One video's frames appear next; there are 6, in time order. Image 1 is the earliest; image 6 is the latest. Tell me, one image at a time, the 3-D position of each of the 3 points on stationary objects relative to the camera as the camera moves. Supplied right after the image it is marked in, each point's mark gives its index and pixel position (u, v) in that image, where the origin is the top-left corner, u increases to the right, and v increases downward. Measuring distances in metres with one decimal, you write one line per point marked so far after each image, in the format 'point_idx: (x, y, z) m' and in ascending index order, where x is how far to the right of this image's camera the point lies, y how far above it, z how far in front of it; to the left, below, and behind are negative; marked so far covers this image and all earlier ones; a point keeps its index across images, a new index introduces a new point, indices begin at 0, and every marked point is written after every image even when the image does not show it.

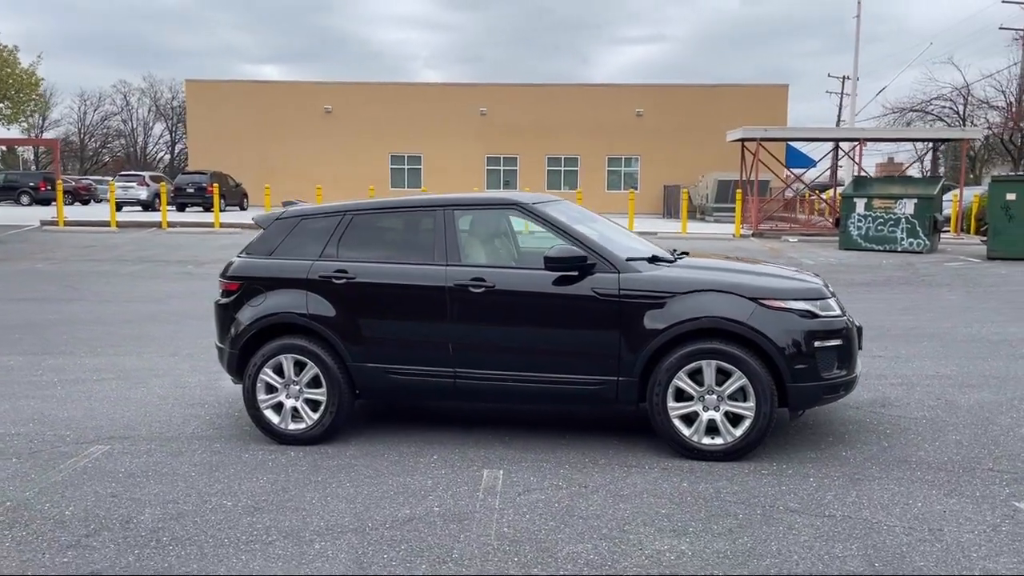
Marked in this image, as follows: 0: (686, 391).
0: (+1.1, -0.6, +5.4) m
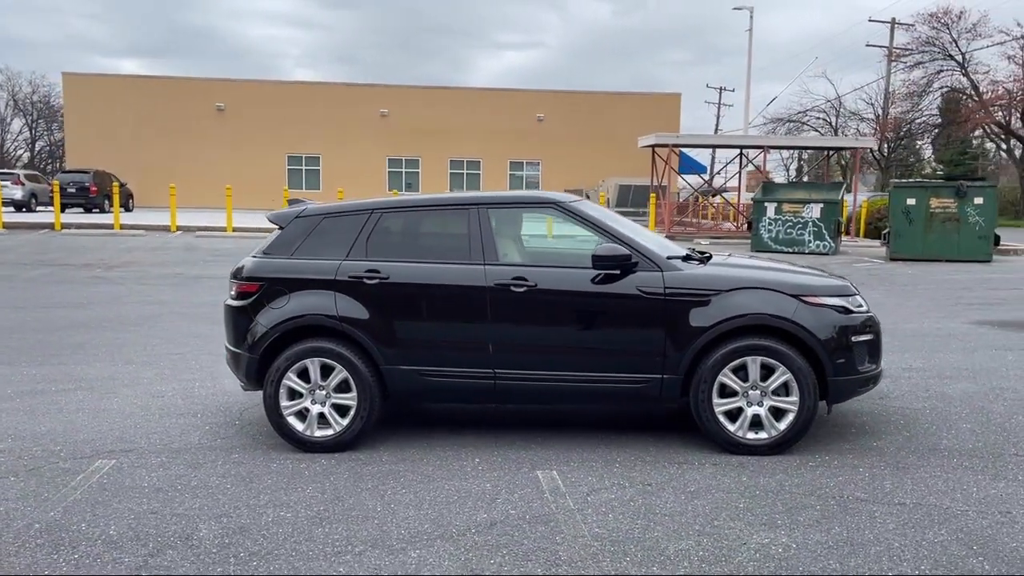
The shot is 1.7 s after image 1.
0: (+1.4, -0.6, +5.5) m
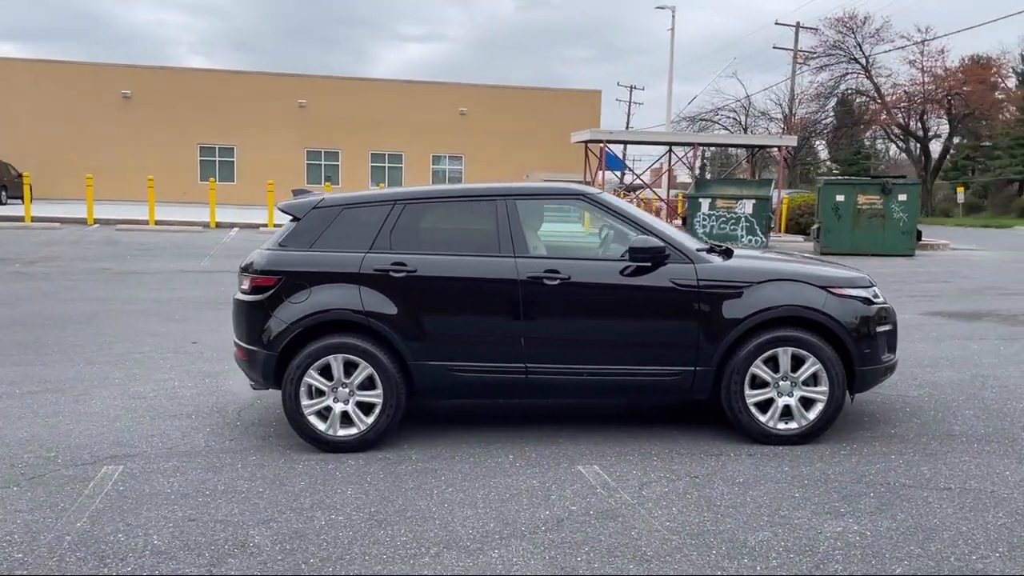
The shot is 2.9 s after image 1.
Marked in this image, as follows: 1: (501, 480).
0: (+1.6, -0.6, +5.6) m
1: (-0.1, -1.1, +5.0) m
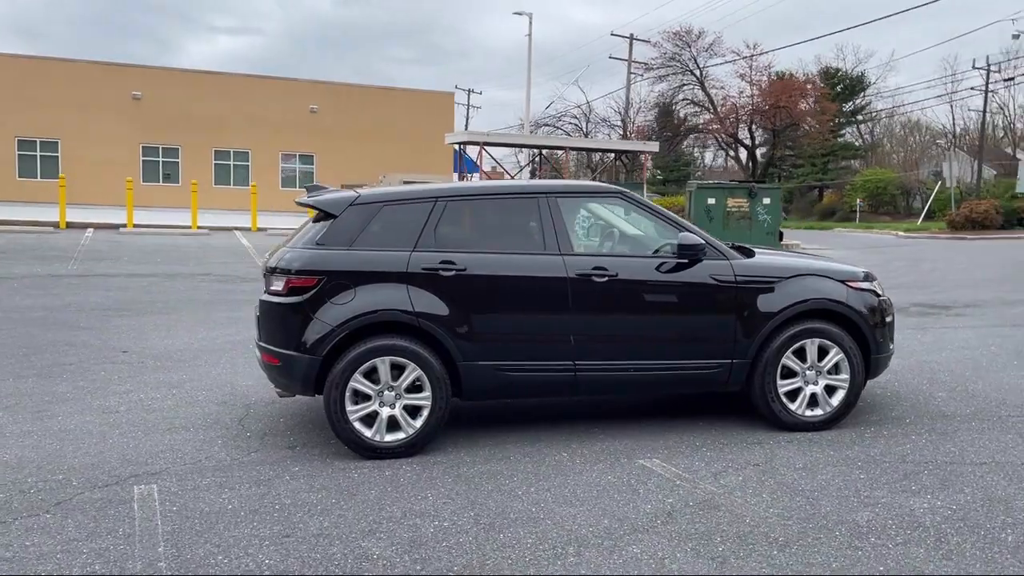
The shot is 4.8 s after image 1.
0: (+1.8, -0.5, +5.9) m
1: (+0.4, -1.1, +5.0) m
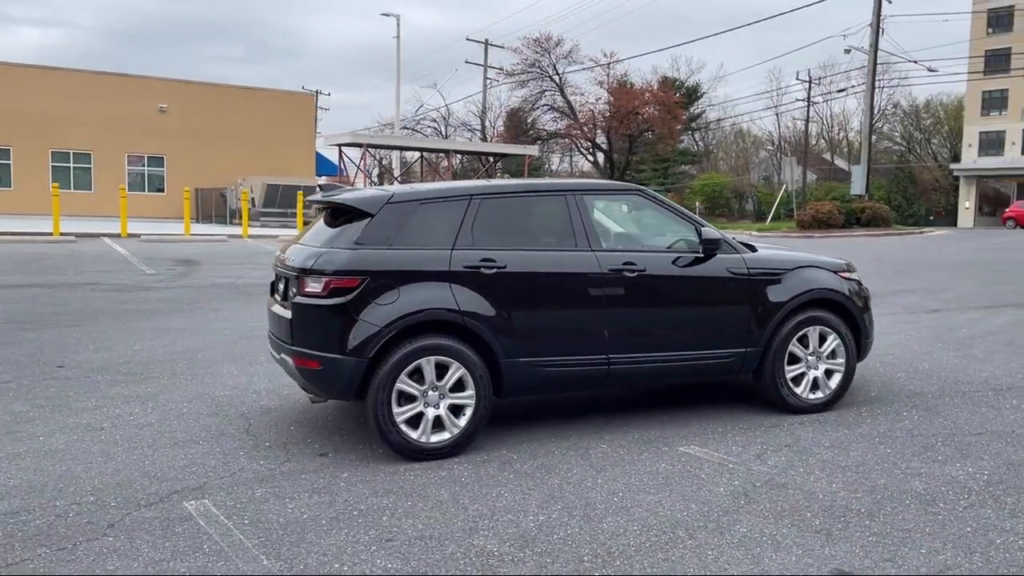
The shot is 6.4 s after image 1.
0: (+2.0, -0.5, +6.2) m
1: (+0.7, -1.0, +5.1) m
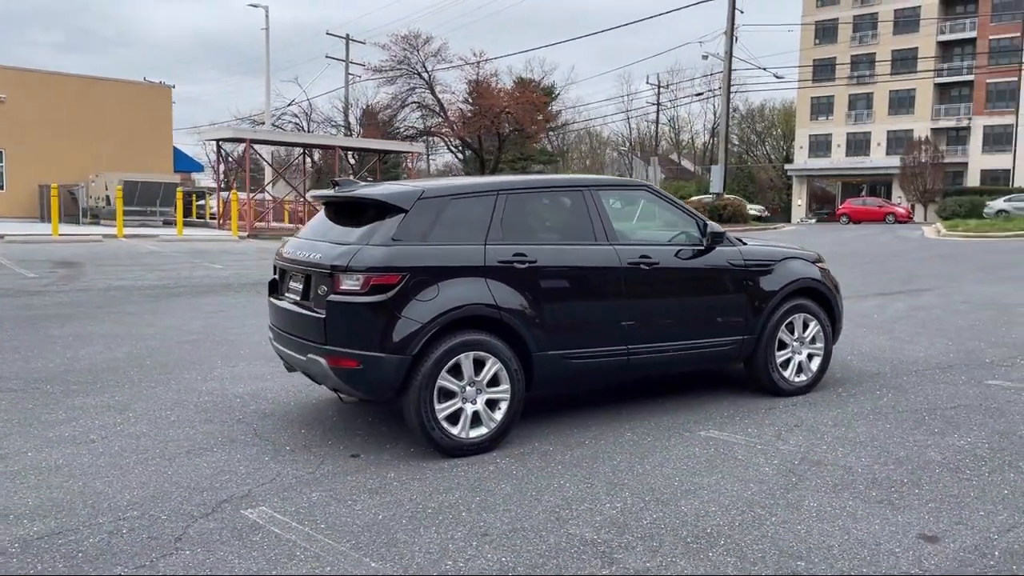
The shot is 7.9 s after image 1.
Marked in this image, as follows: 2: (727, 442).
0: (+2.0, -0.4, +6.6) m
1: (+0.9, -1.0, +5.3) m
2: (+1.3, -1.0, +5.5) m
